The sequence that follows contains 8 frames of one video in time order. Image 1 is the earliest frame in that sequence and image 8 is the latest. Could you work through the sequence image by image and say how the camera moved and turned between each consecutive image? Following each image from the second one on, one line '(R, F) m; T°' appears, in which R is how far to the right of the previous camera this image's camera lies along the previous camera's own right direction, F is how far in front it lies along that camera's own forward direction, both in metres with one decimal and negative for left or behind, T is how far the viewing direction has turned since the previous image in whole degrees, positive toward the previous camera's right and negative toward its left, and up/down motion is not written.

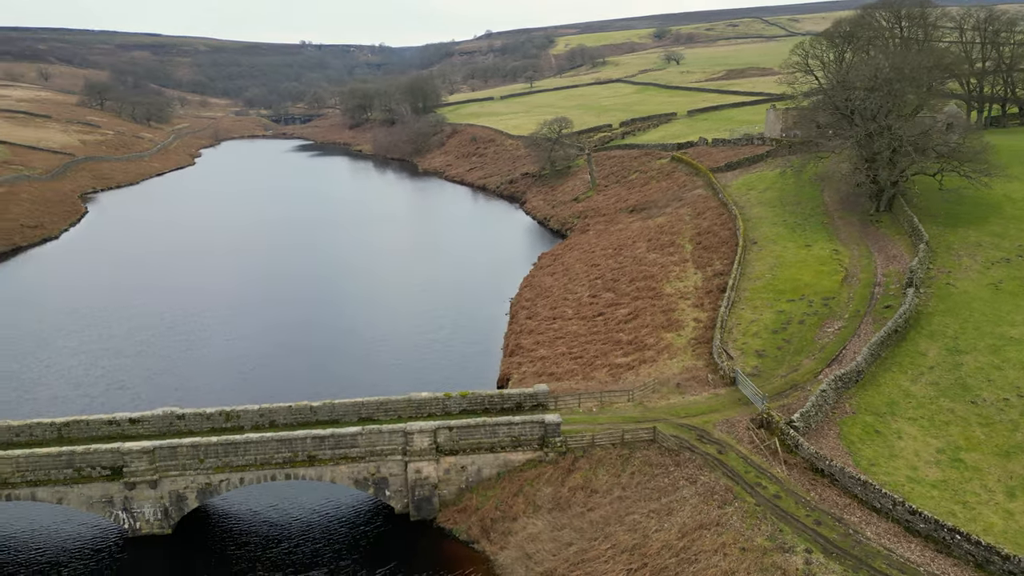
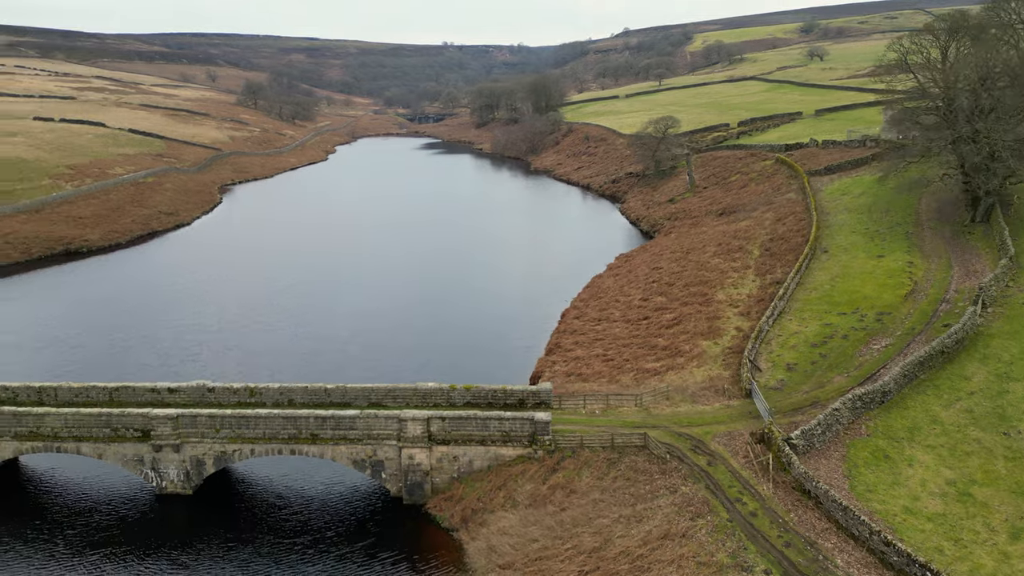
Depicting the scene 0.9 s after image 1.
(+4.1, -0.1) m; -10°
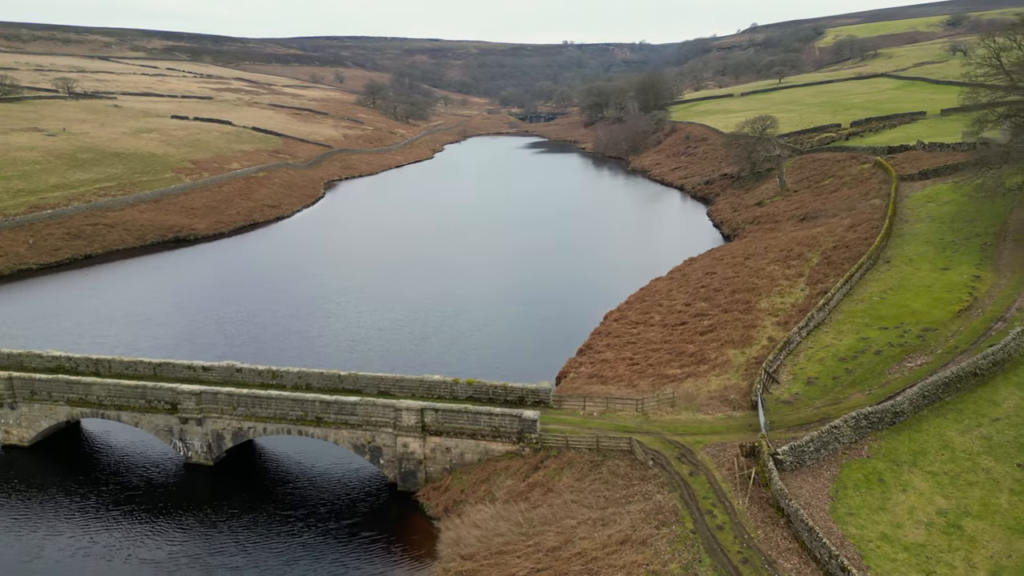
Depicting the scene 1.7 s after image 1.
(+3.8, -0.1) m; -9°
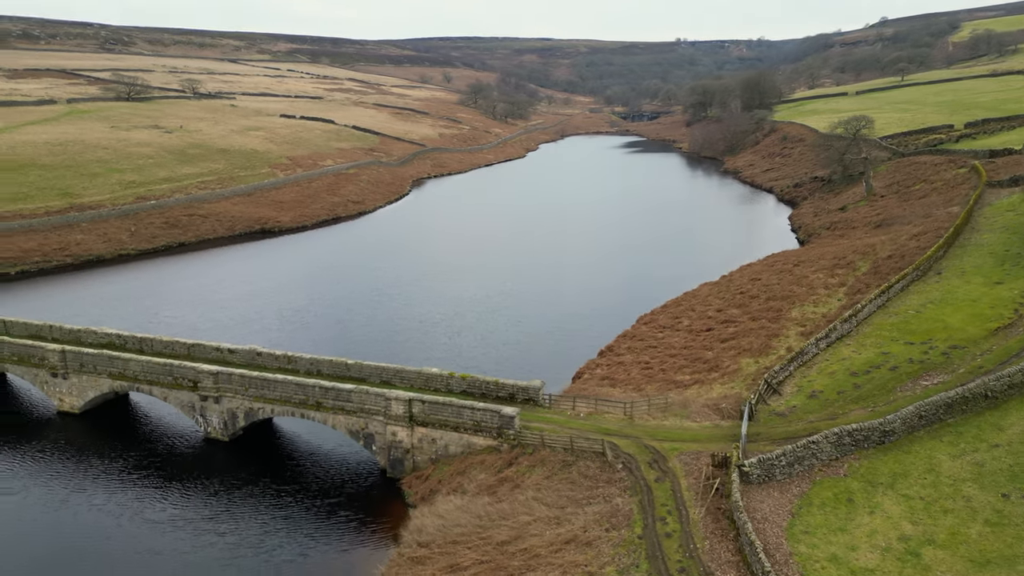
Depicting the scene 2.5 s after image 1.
(+3.8, -0.1) m; -8°
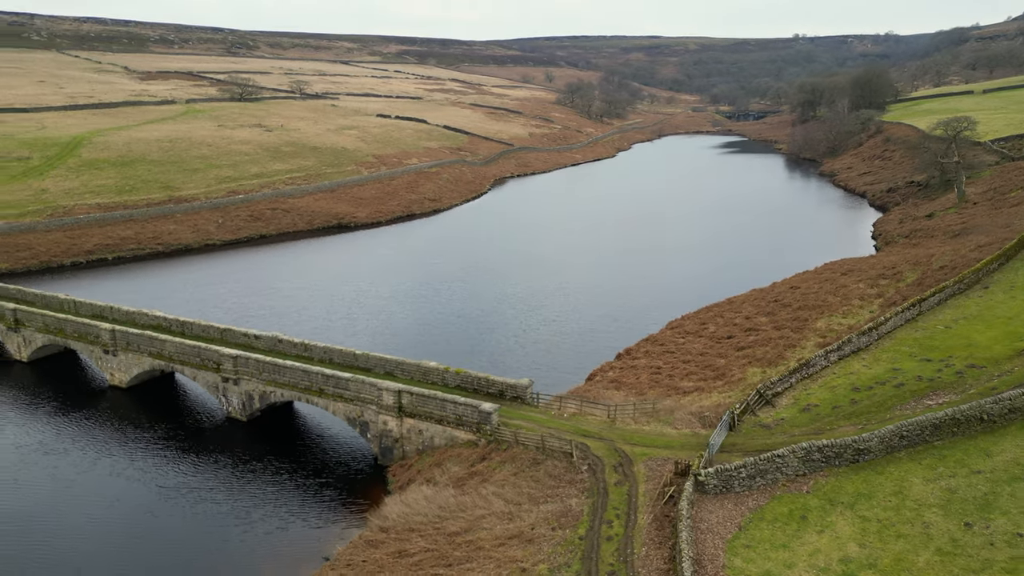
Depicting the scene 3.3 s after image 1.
(+3.9, -0.2) m; -8°
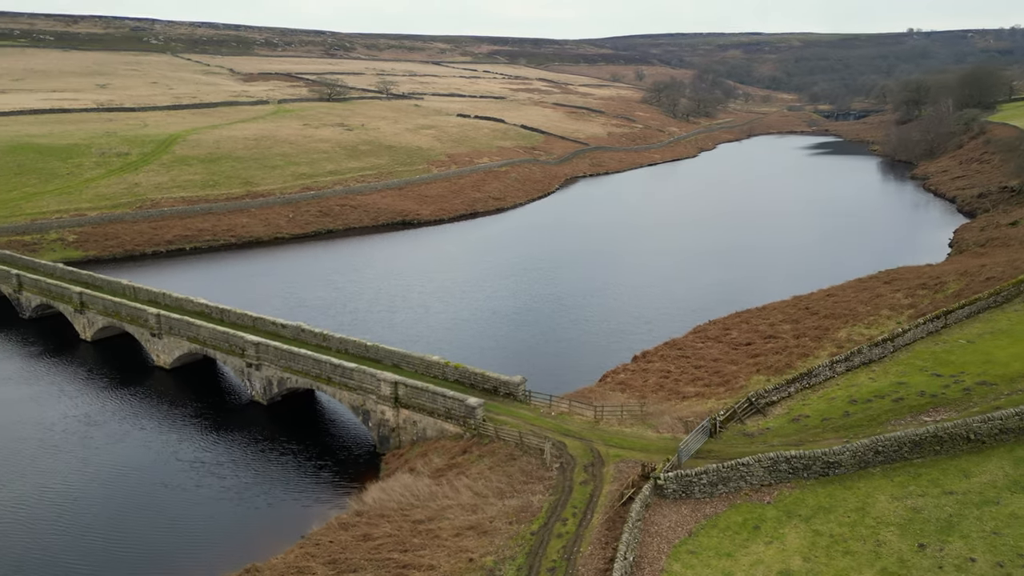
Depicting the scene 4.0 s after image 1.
(+3.3, -0.3) m; -7°
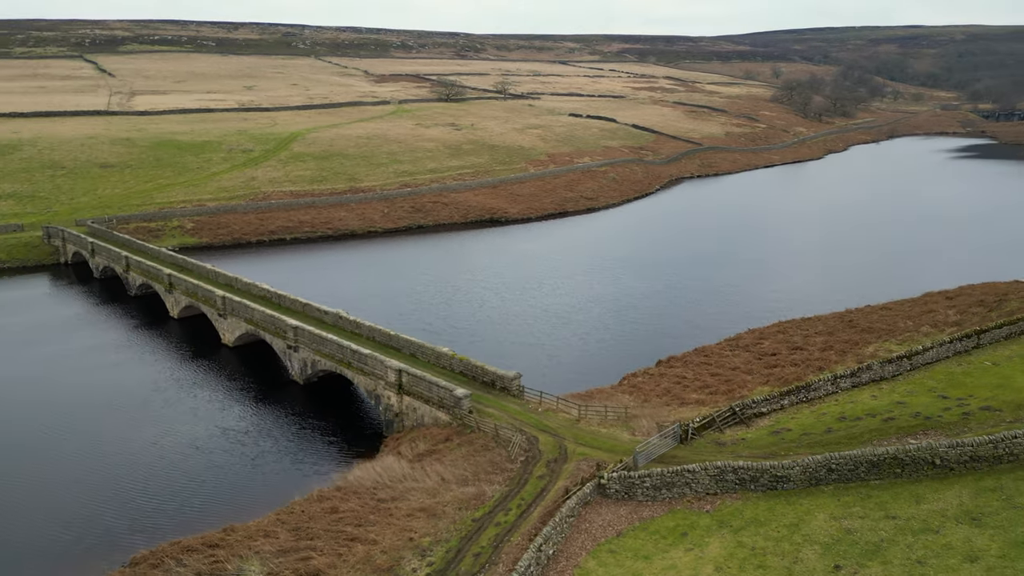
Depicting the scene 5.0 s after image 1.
(+4.7, -0.4) m; -10°
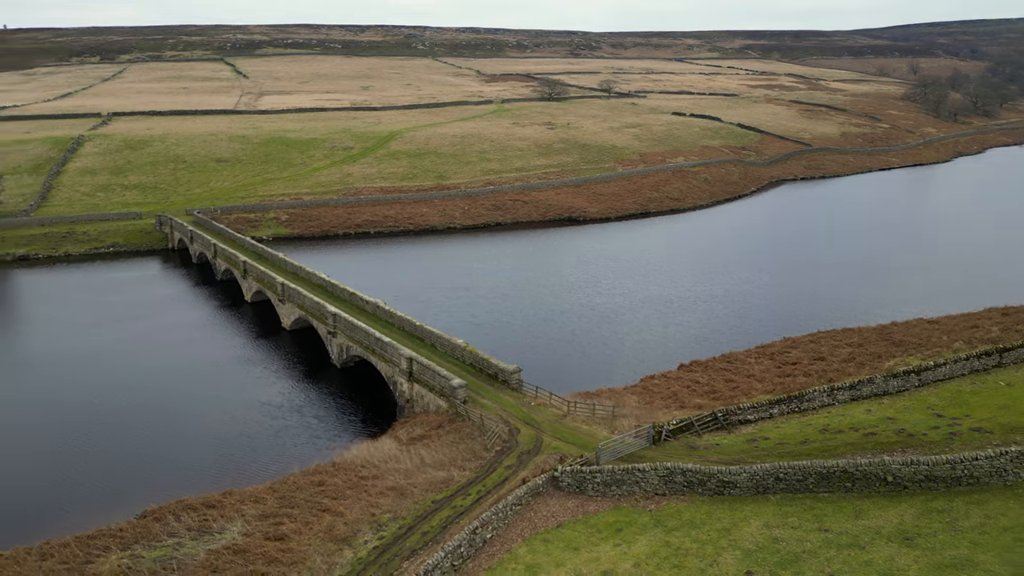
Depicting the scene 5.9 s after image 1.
(+4.1, -0.5) m; -9°
